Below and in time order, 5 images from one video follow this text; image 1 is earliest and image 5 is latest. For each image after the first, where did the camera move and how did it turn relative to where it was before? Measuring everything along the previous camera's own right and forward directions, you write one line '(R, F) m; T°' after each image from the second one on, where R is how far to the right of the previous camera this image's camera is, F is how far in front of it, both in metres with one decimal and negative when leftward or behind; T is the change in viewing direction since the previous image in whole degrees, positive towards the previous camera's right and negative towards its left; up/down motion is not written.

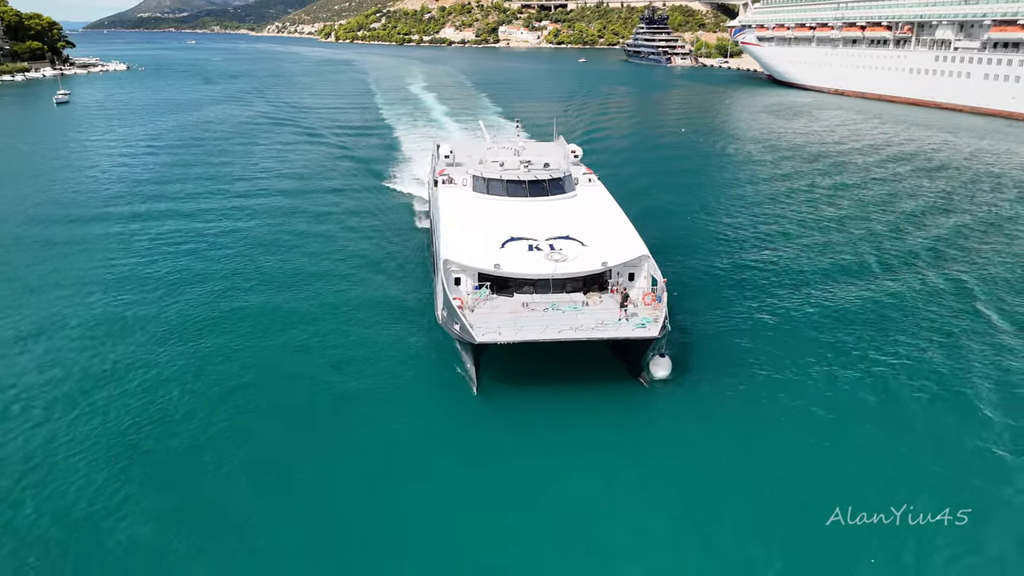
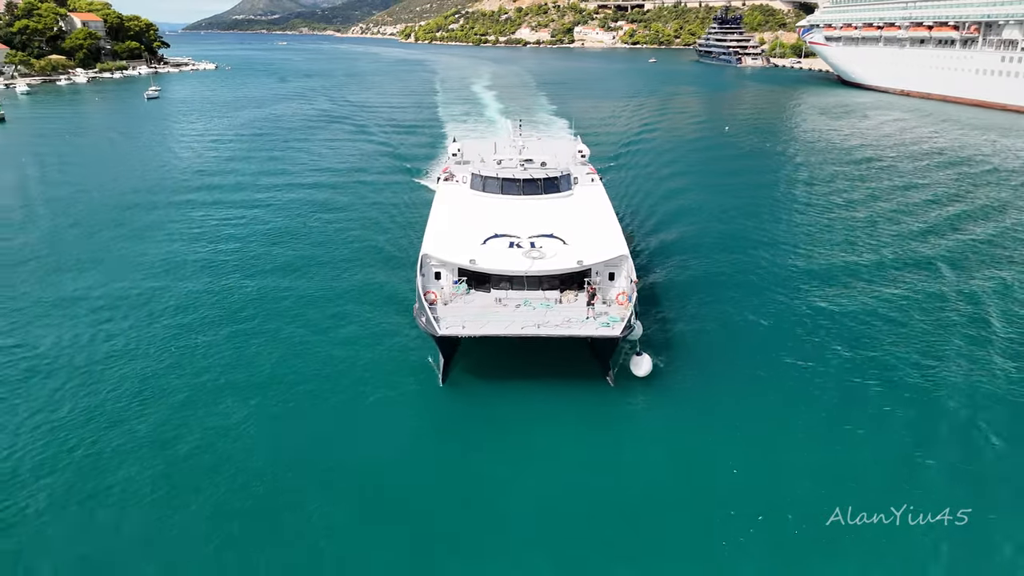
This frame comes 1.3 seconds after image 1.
(+2.8, 0.0) m; -6°
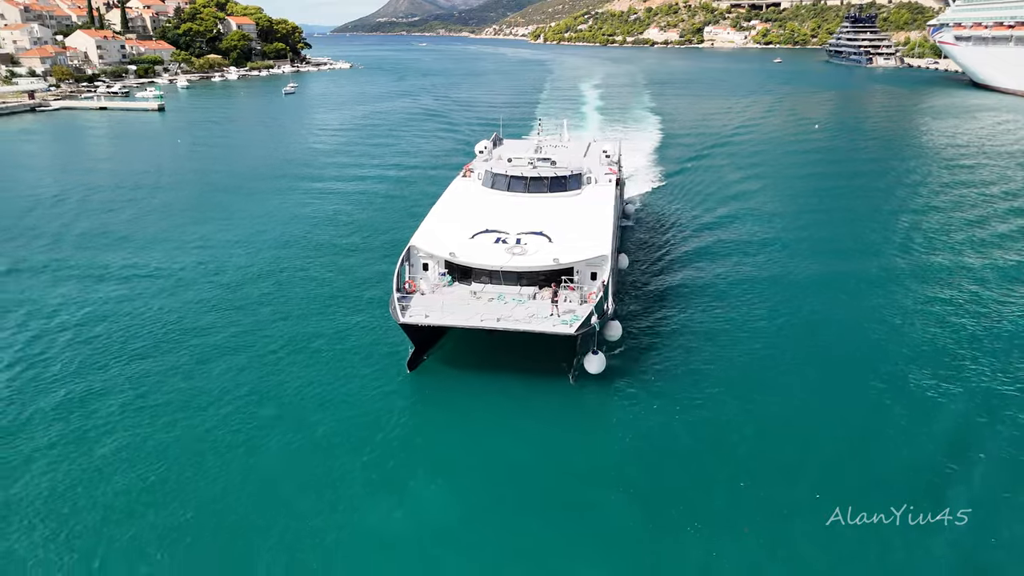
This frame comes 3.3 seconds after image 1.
(+4.3, -0.2) m; -10°
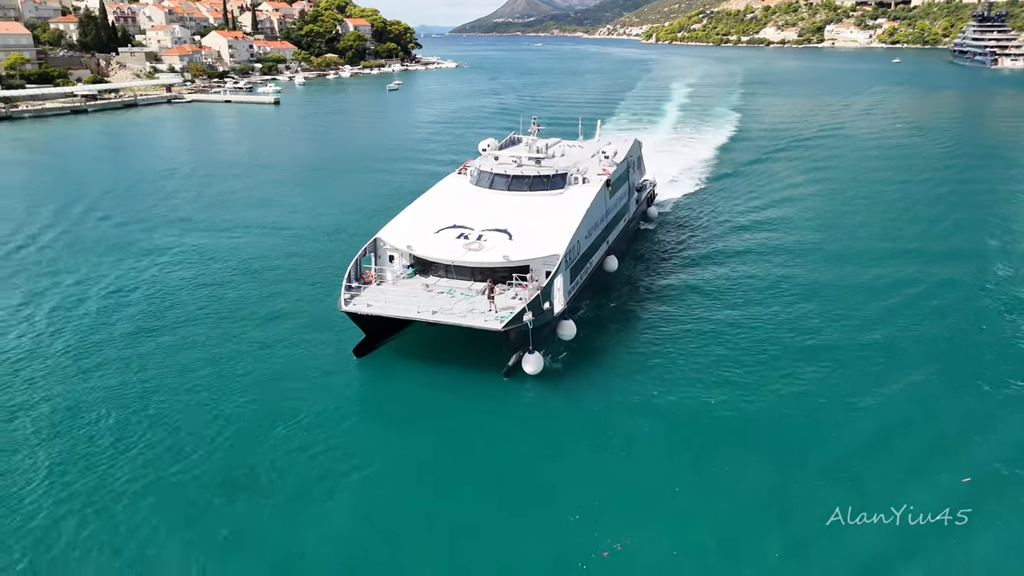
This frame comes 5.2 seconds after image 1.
(+4.4, -0.9) m; -9°
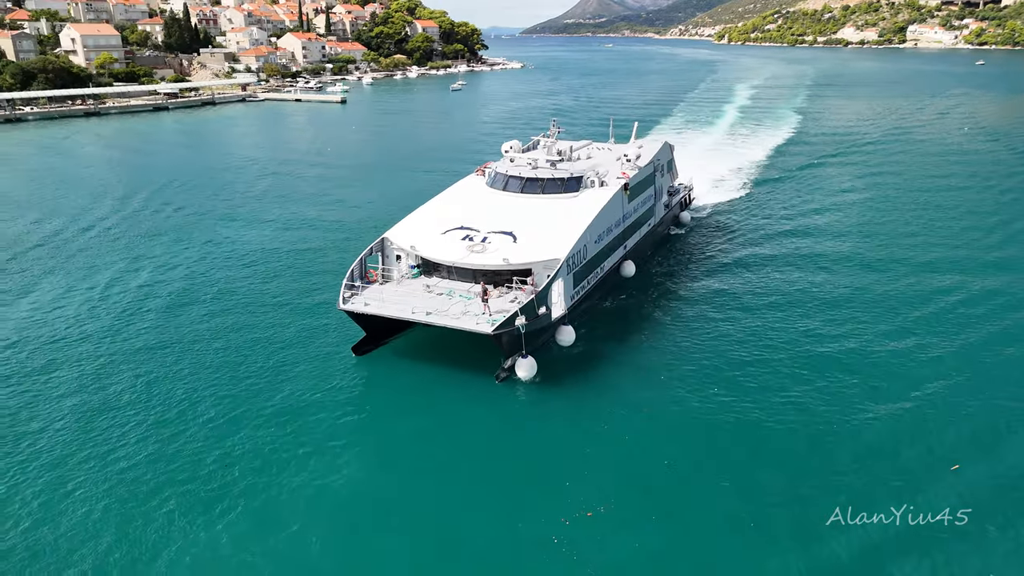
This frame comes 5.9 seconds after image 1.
(+1.7, -0.2) m; -5°
